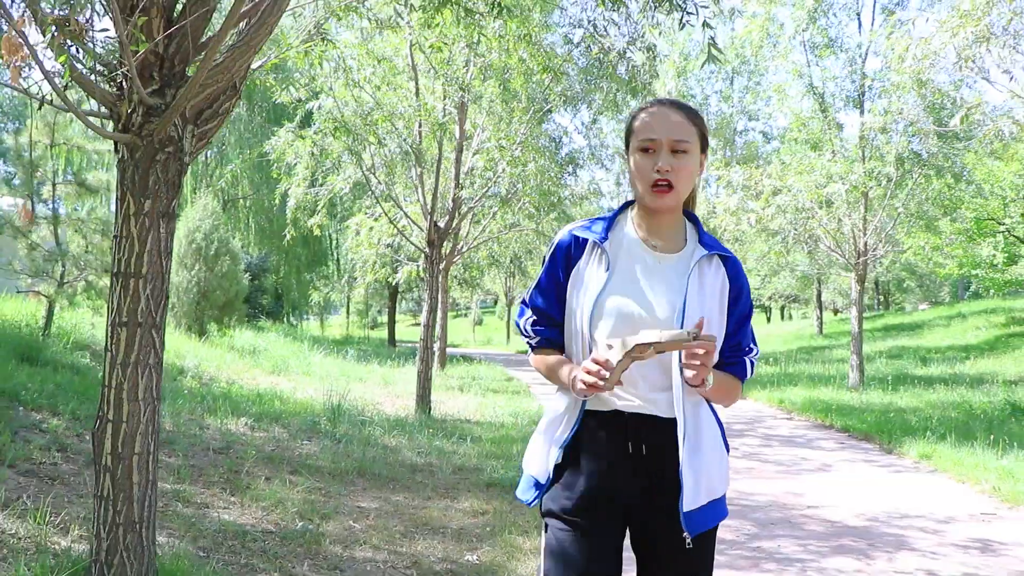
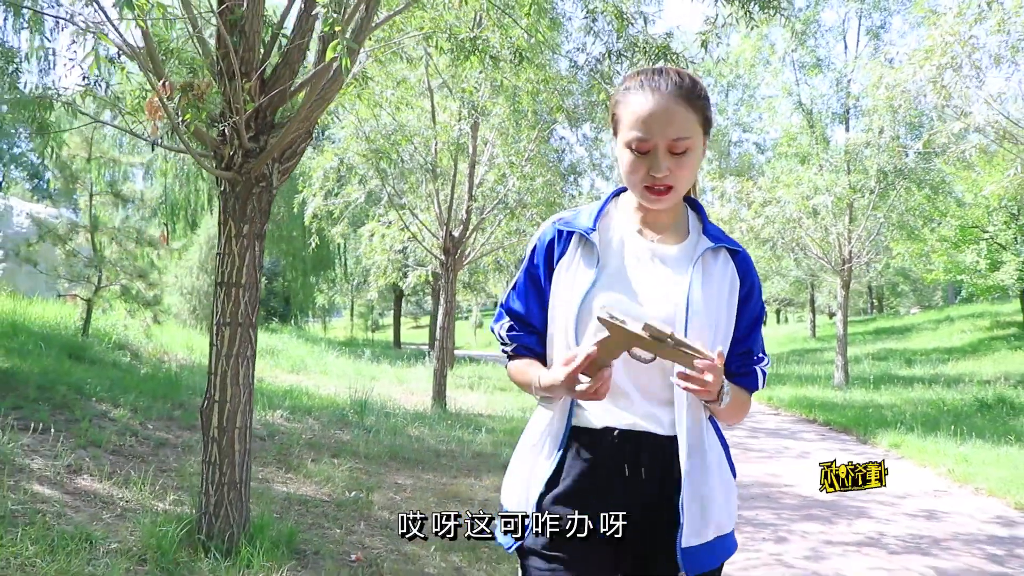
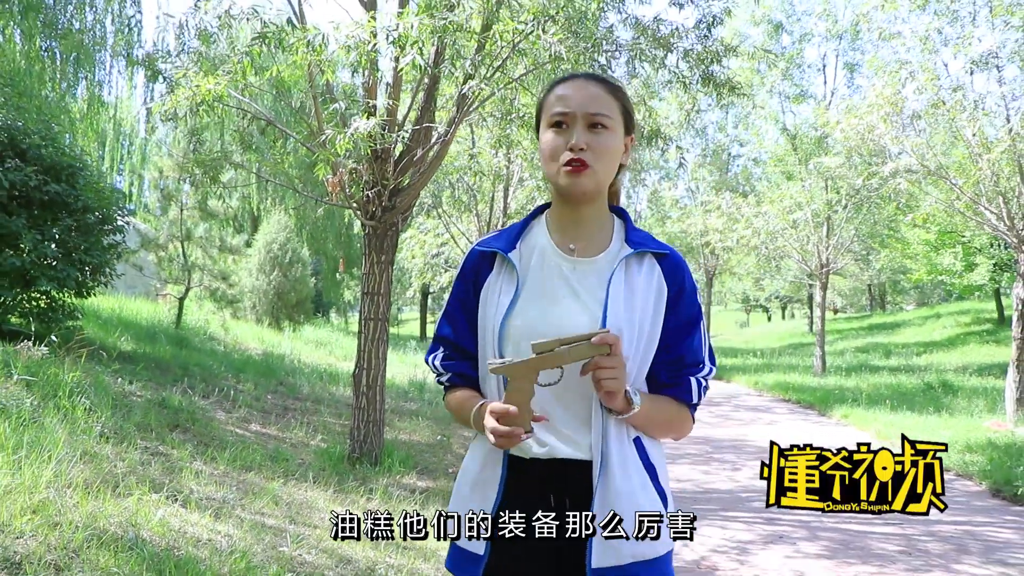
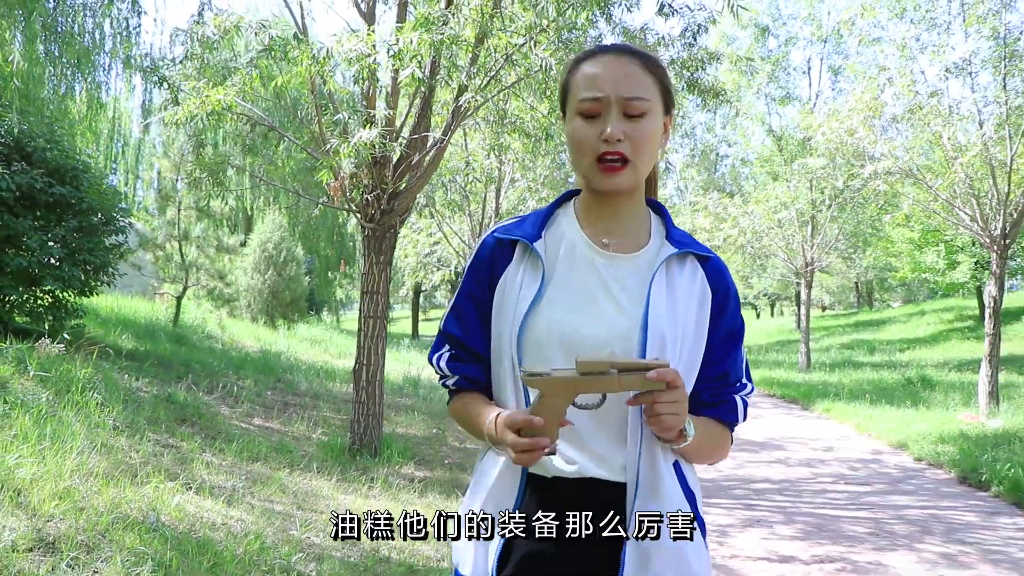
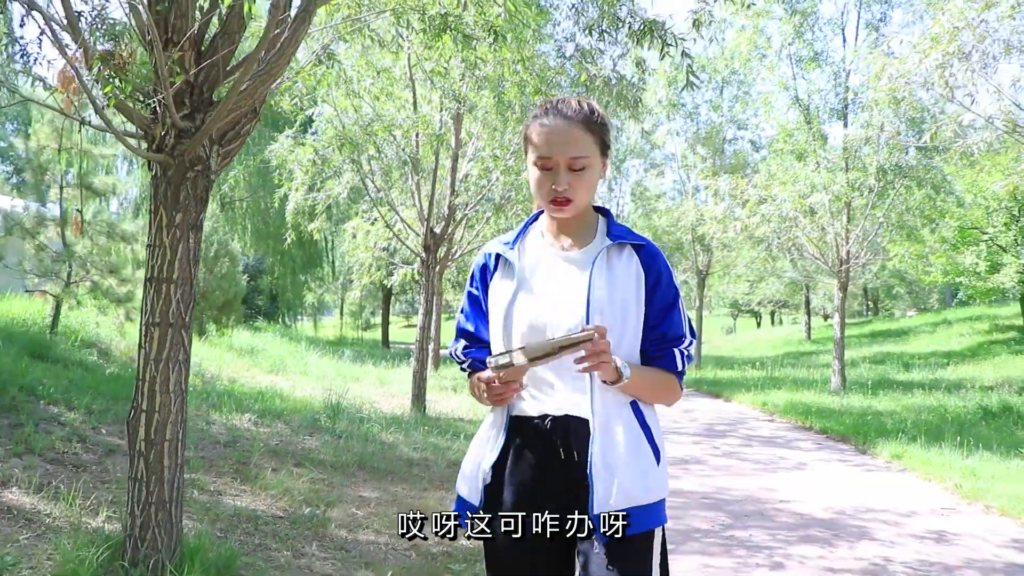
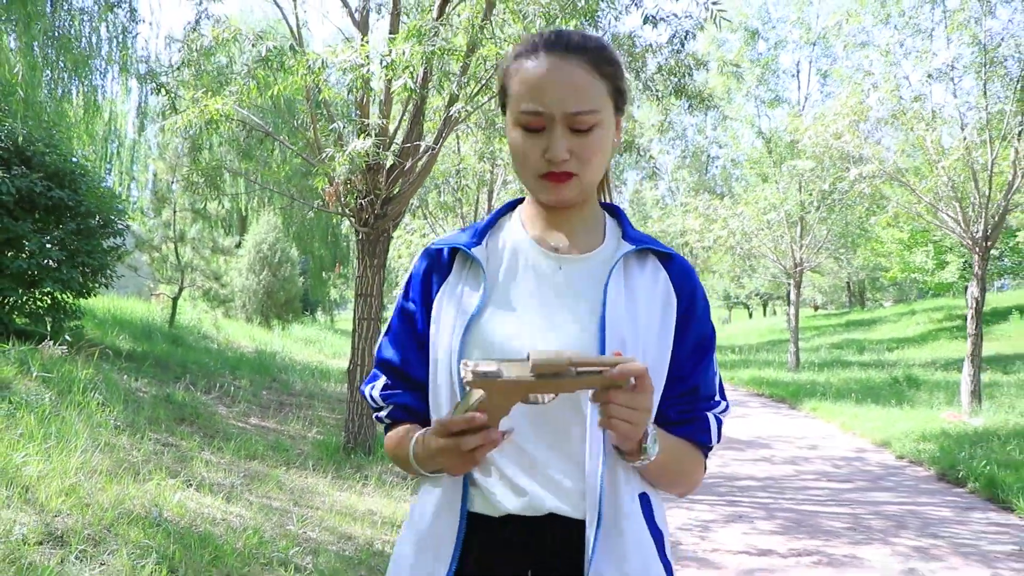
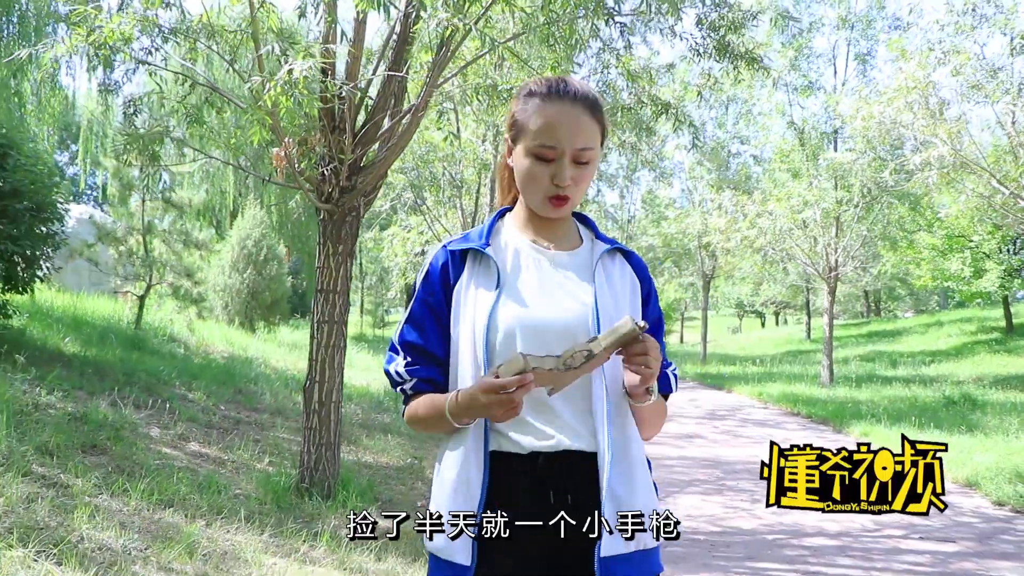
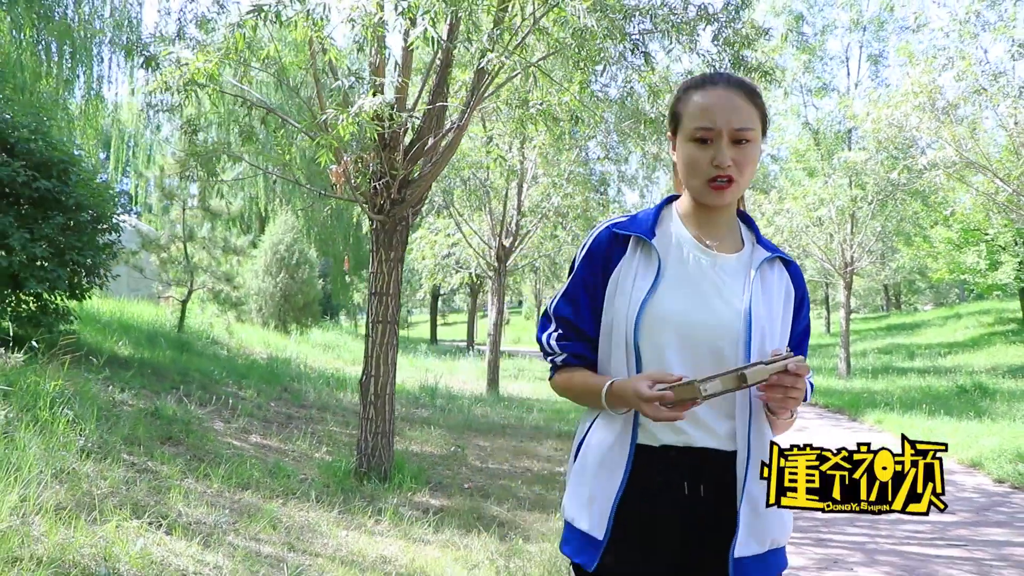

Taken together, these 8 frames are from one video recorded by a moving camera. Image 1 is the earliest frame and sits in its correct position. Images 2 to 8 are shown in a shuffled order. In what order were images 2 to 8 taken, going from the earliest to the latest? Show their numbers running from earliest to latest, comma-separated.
5, 2, 7, 8, 3, 4, 6
